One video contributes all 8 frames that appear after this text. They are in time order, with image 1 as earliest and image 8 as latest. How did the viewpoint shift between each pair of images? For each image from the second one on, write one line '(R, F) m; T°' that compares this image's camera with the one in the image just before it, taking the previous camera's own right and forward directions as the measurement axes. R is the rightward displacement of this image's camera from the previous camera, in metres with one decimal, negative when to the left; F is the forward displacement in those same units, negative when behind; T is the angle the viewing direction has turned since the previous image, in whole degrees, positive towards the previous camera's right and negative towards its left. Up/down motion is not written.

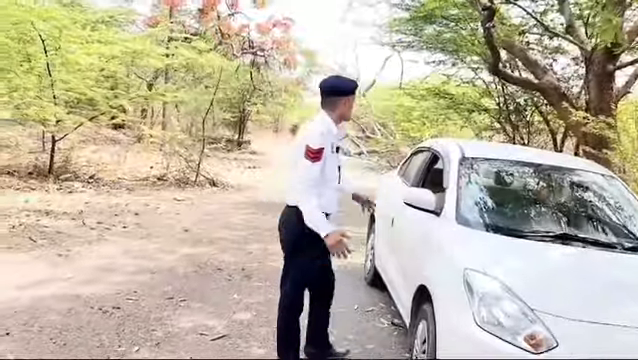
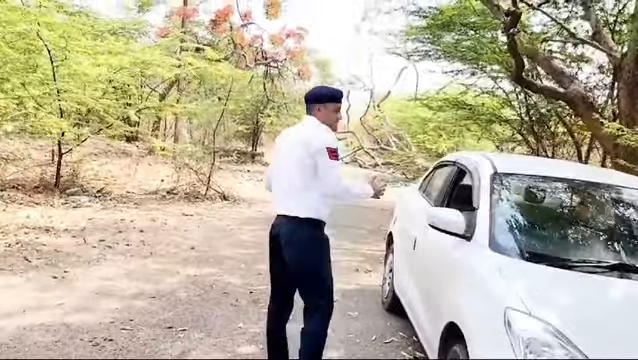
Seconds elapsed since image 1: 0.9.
(0.0, +0.4) m; -1°
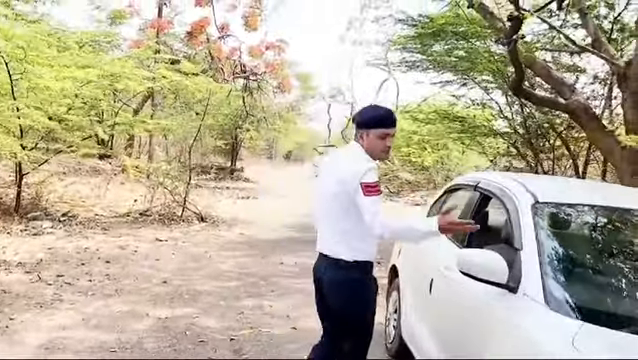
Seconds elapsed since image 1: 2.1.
(-0.1, +0.7) m; +2°
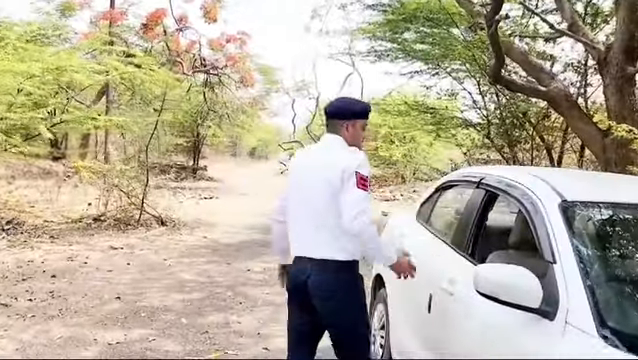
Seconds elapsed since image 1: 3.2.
(0.0, +0.6) m; +3°
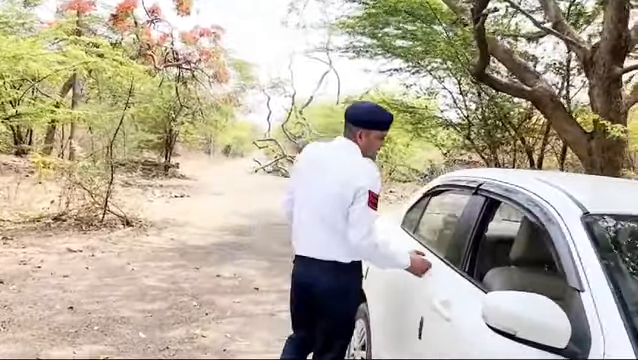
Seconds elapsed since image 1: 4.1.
(0.0, +0.4) m; +2°
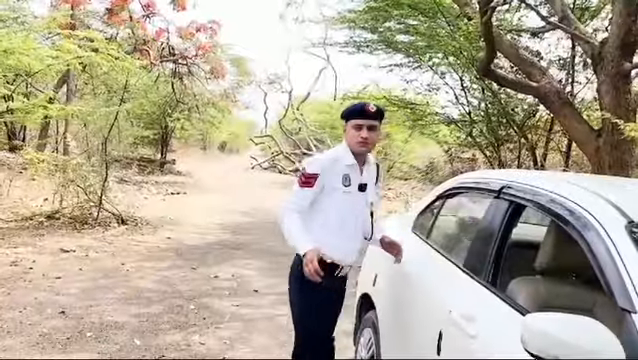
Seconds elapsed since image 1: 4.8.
(0.0, +0.2) m; 0°
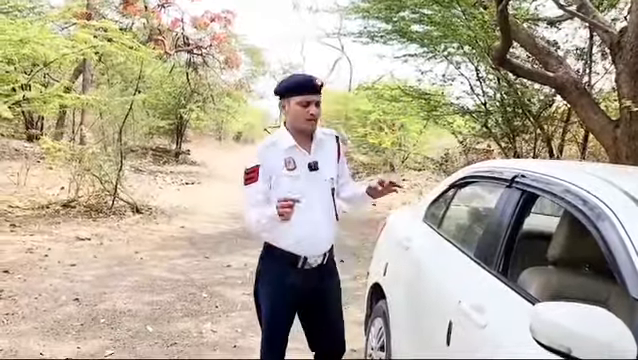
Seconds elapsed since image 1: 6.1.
(0.0, 0.0) m; -1°
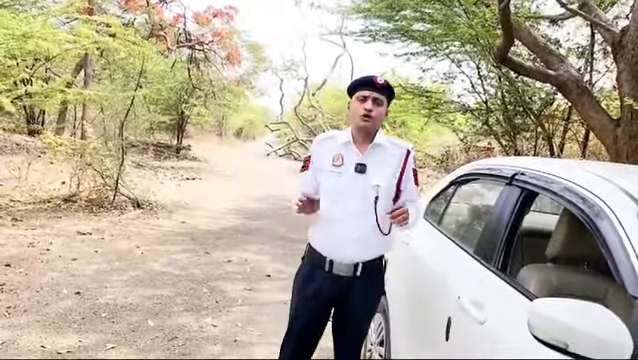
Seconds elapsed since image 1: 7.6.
(0.0, 0.0) m; 0°
